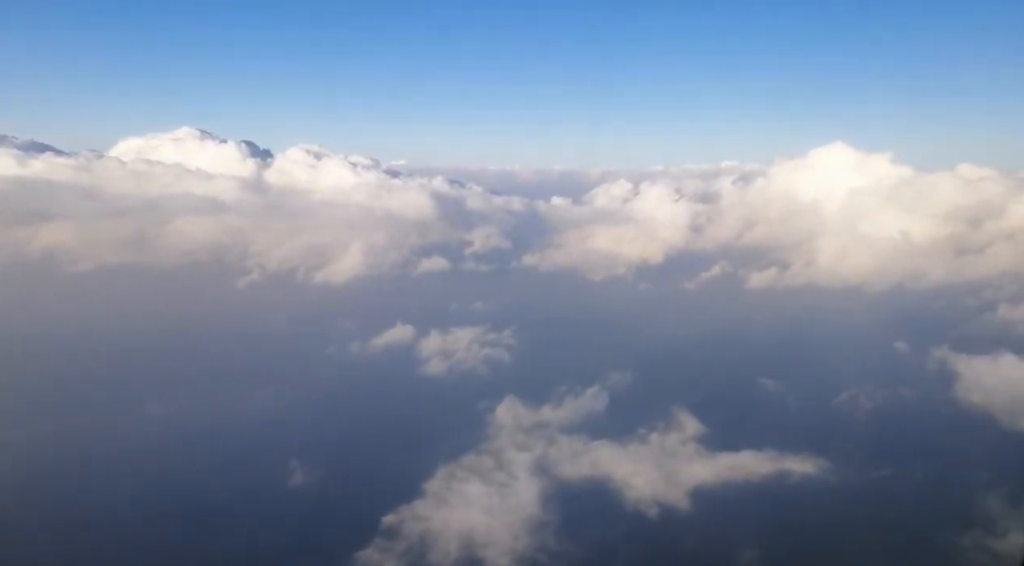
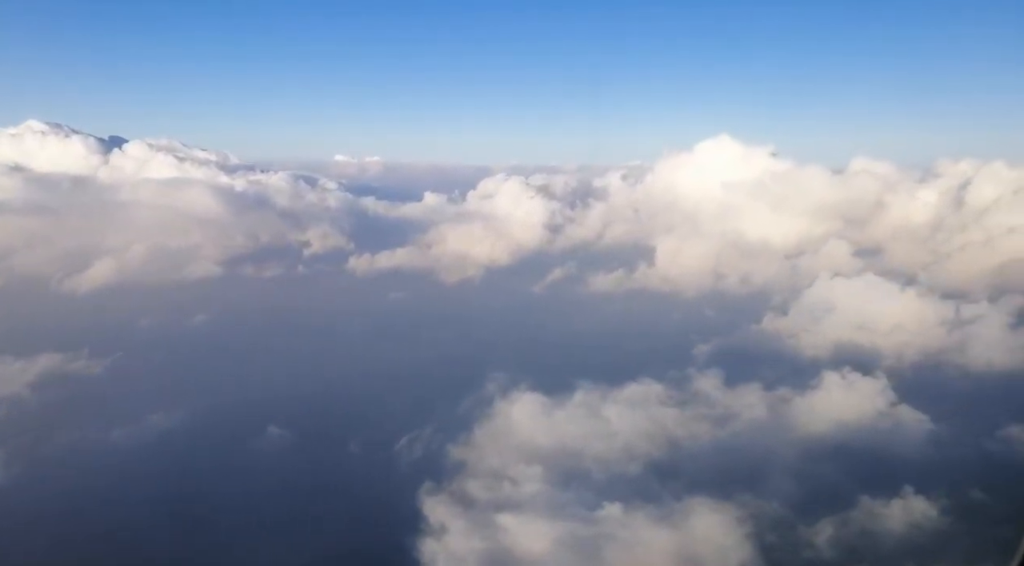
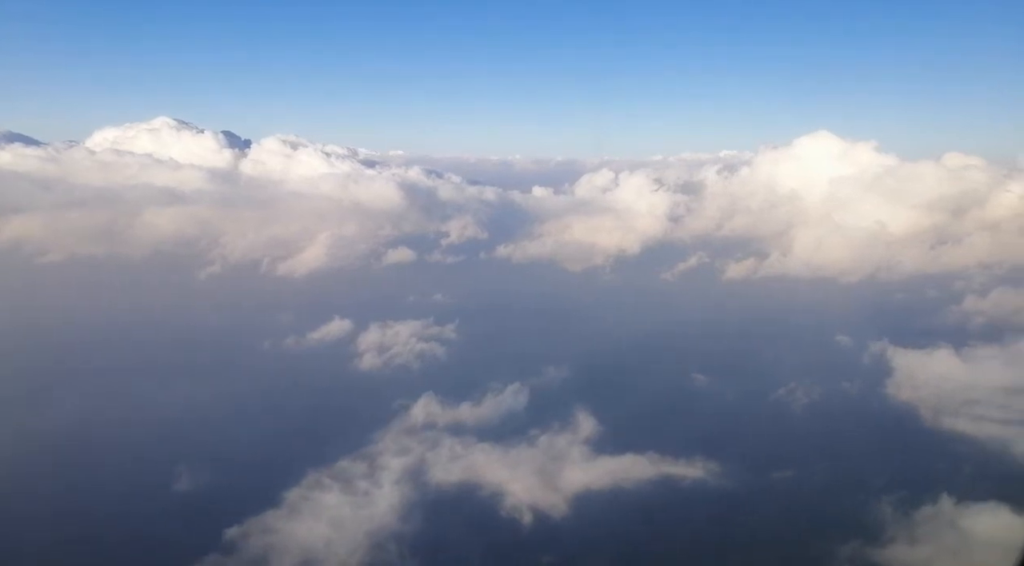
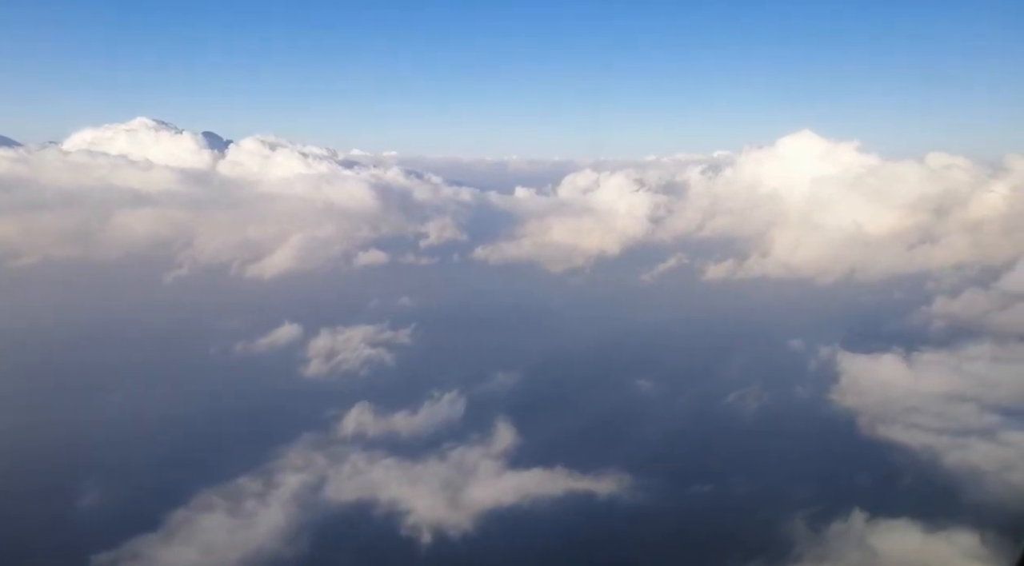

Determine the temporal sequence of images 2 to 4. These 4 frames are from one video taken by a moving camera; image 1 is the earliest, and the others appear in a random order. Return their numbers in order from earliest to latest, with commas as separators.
3, 4, 2
